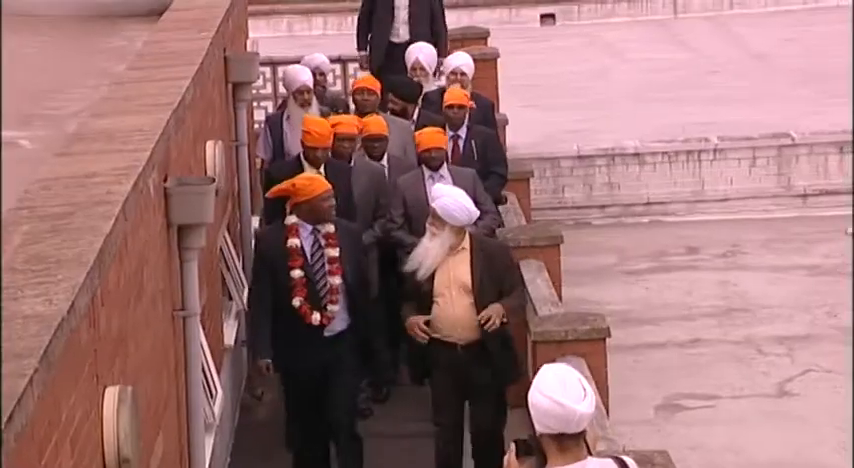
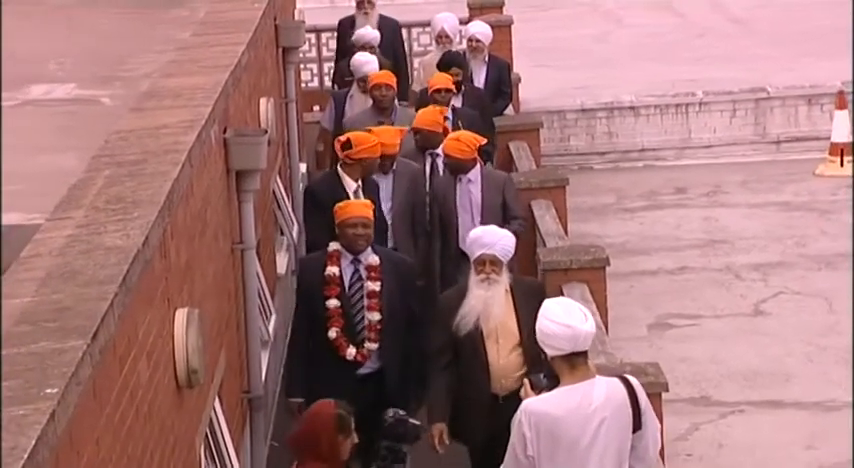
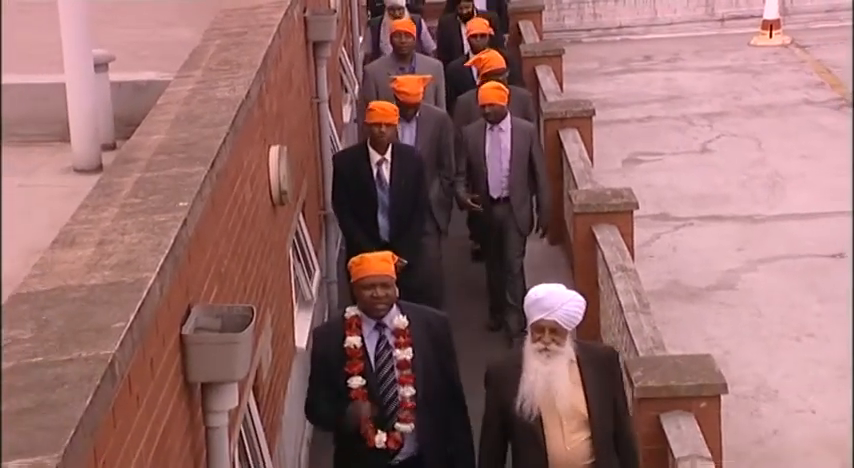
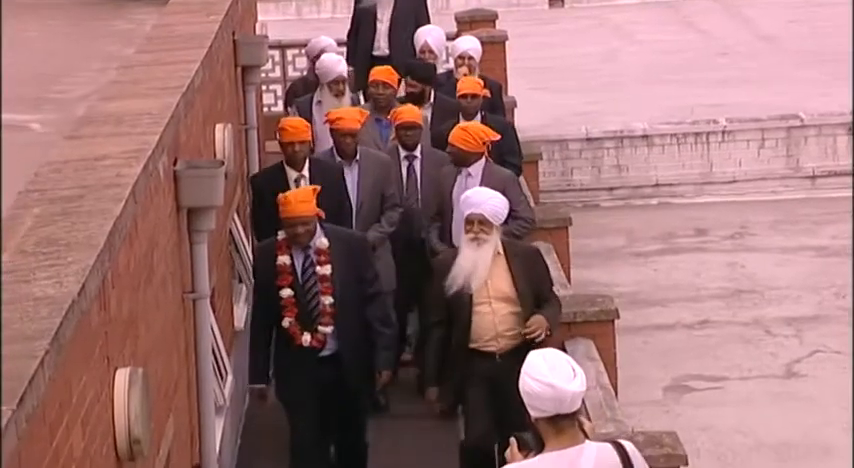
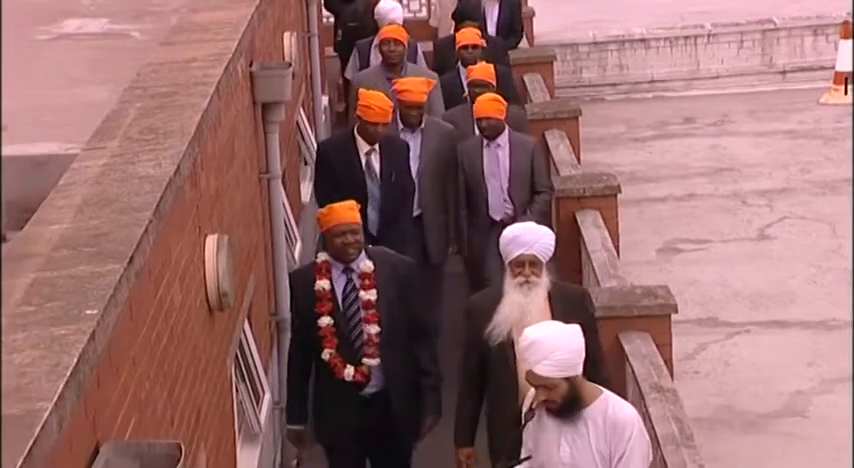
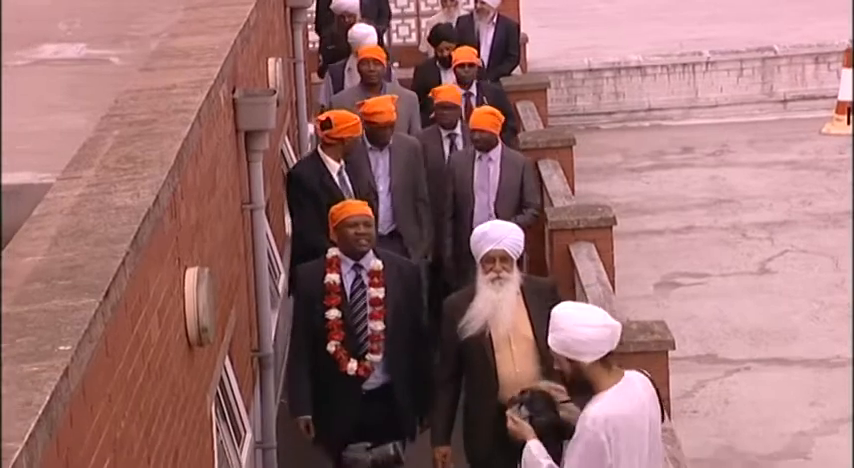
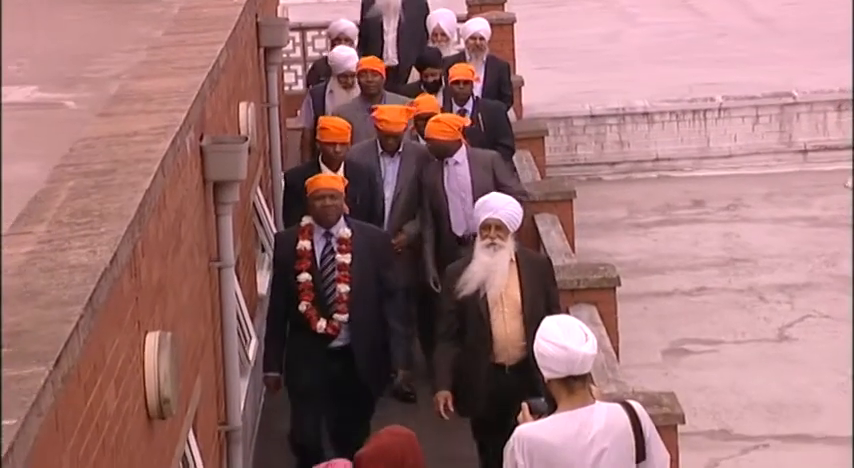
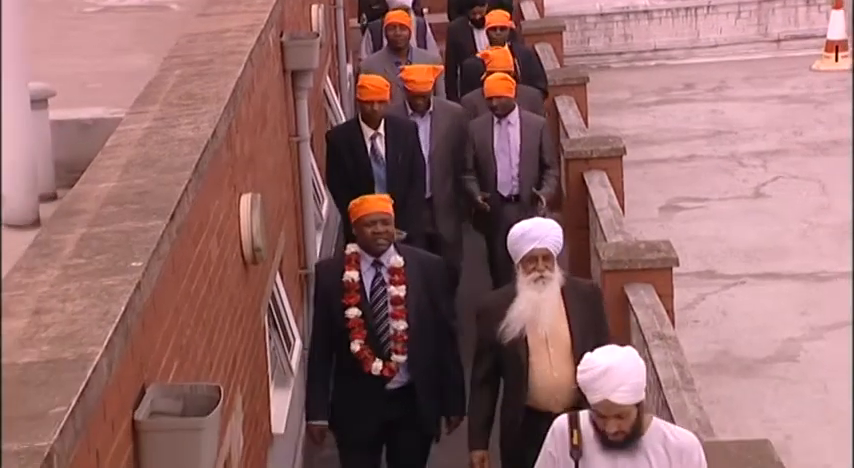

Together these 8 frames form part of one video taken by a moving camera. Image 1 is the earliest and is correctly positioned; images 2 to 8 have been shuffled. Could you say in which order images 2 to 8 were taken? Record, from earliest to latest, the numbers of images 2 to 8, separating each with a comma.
4, 7, 2, 6, 5, 8, 3
